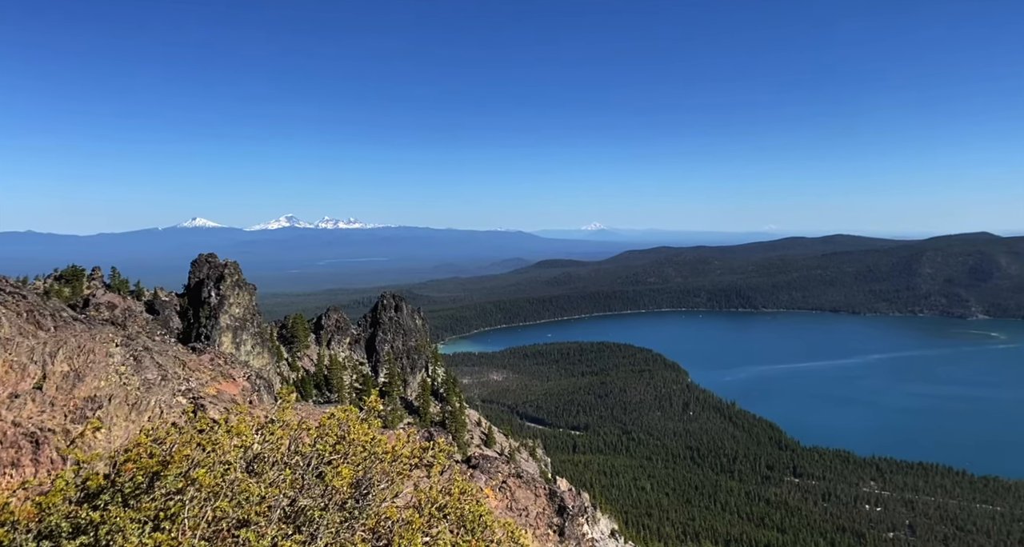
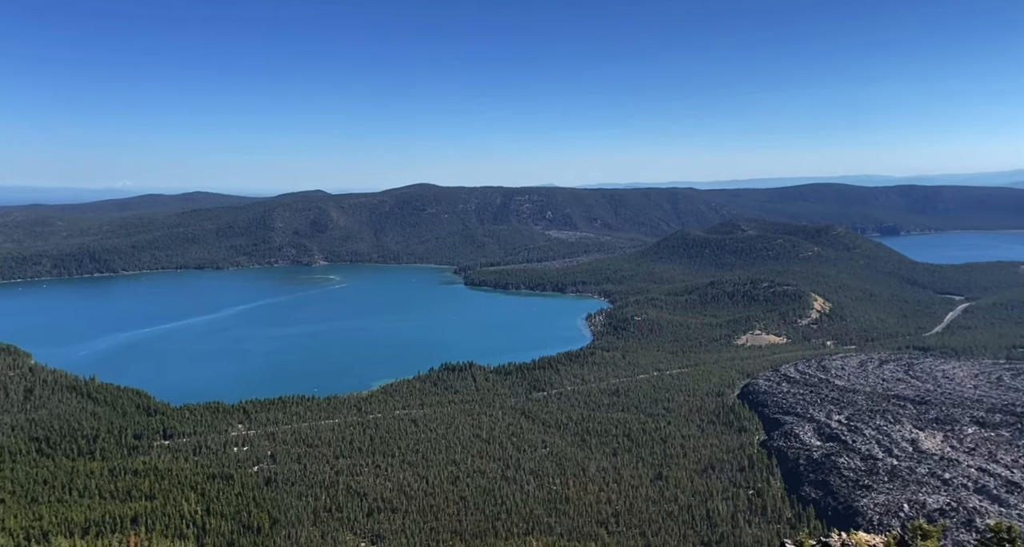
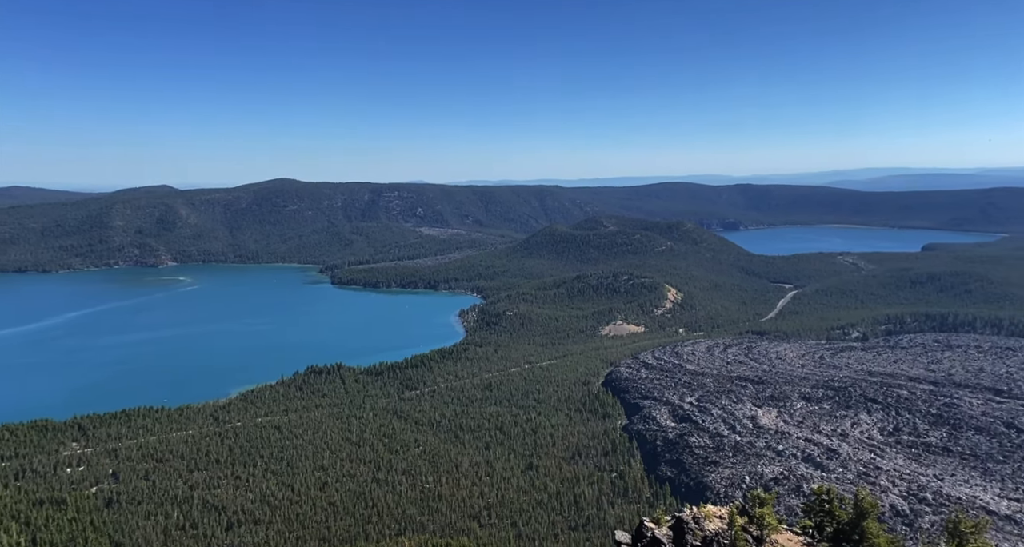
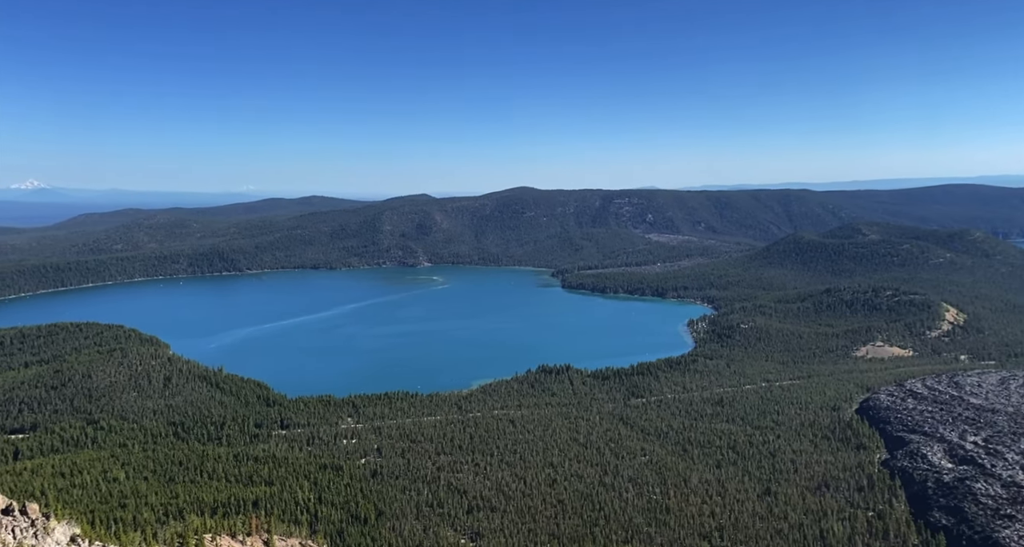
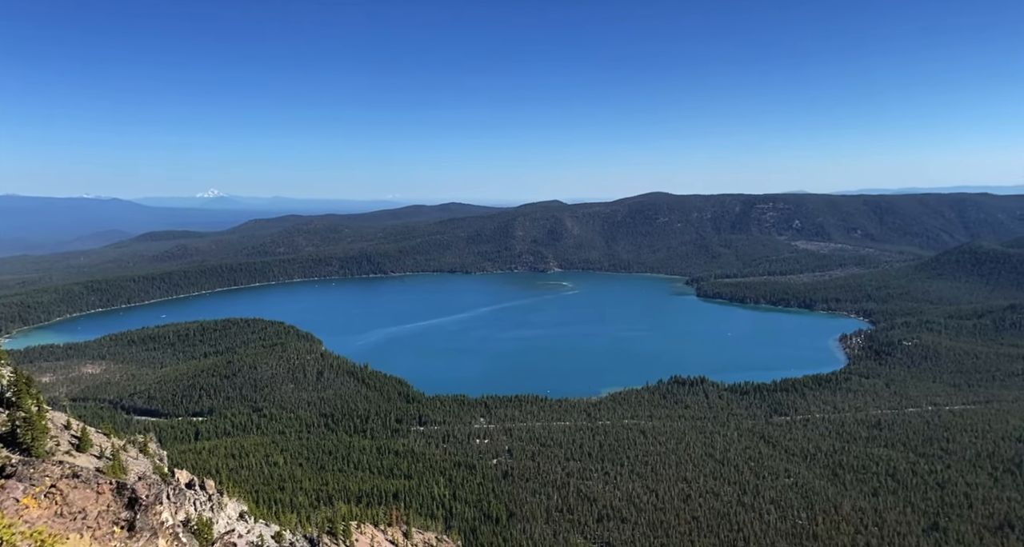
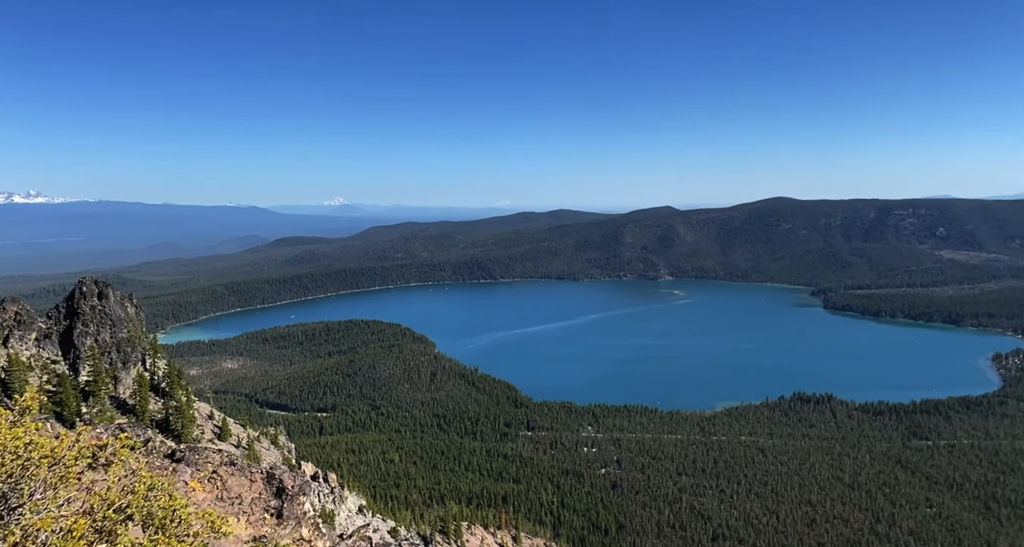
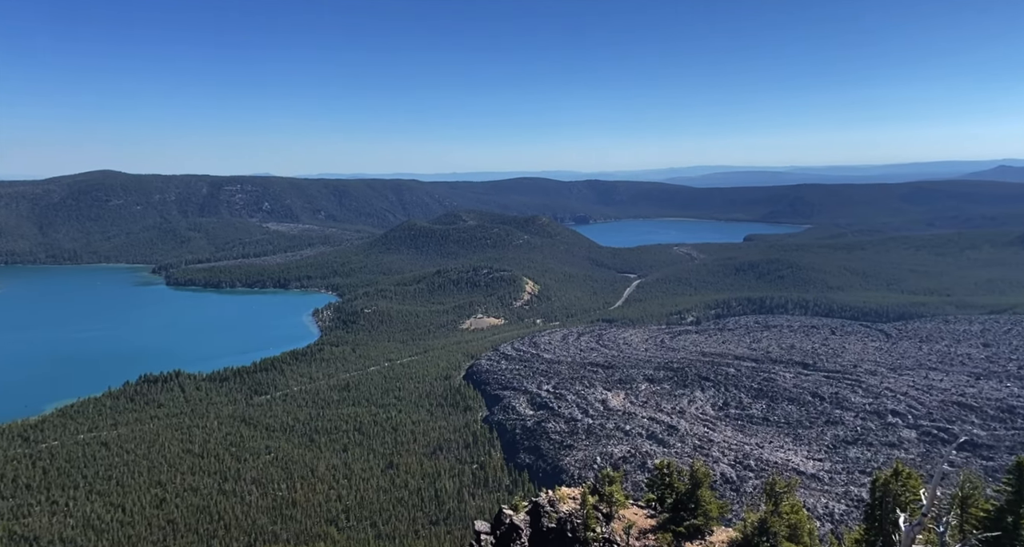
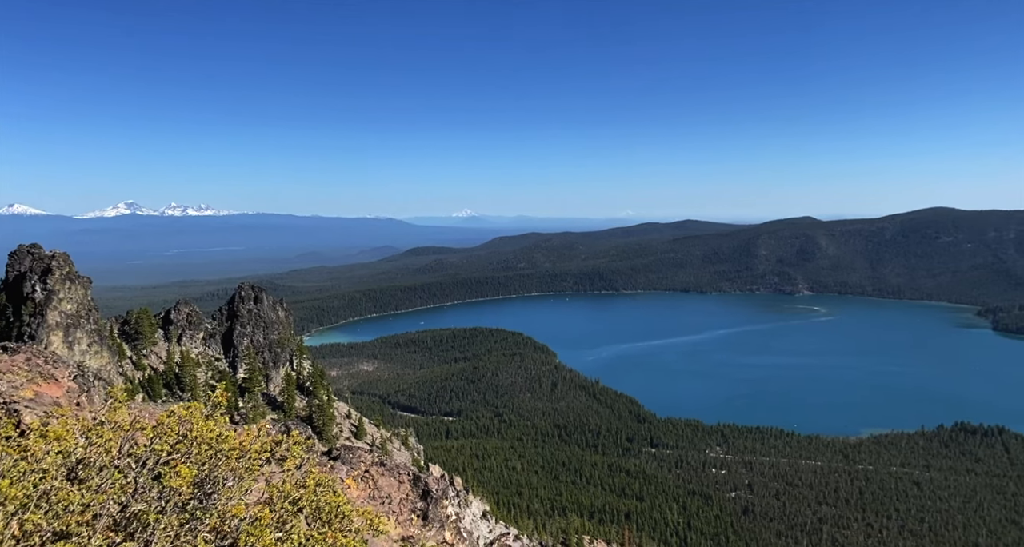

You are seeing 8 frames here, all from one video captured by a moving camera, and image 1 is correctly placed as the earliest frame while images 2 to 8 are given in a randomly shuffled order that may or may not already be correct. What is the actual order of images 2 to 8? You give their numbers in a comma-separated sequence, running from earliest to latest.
8, 6, 5, 4, 2, 3, 7
